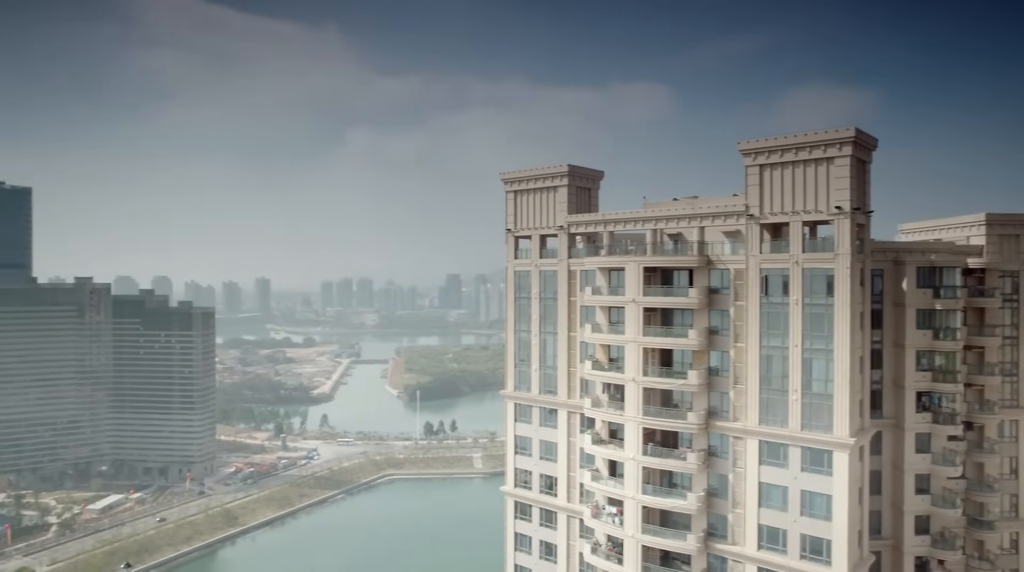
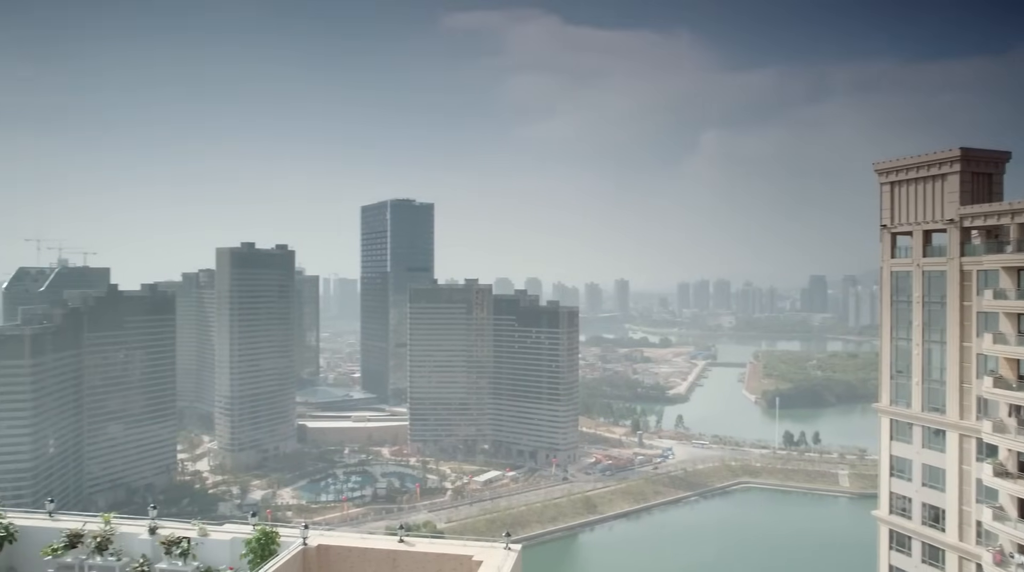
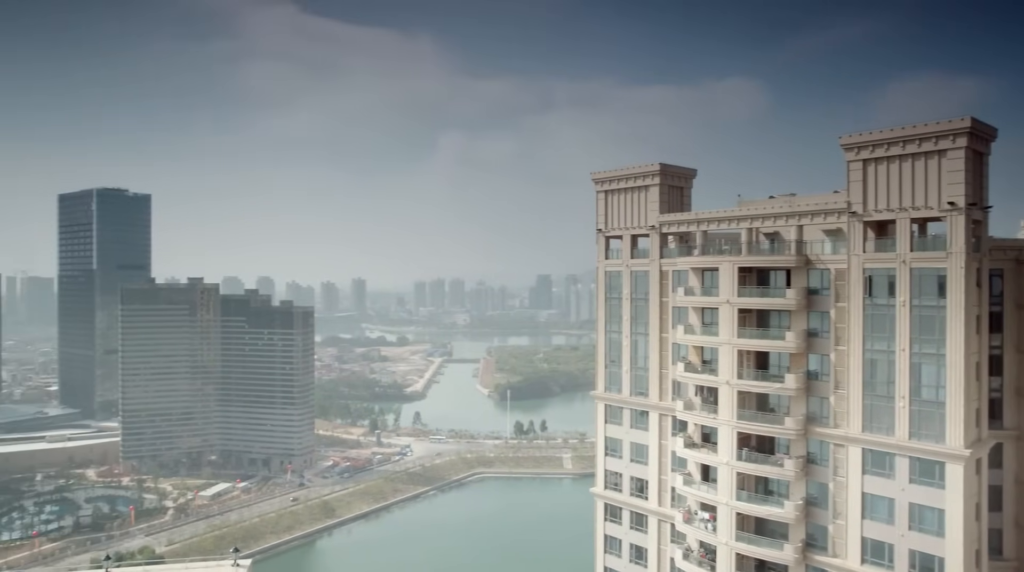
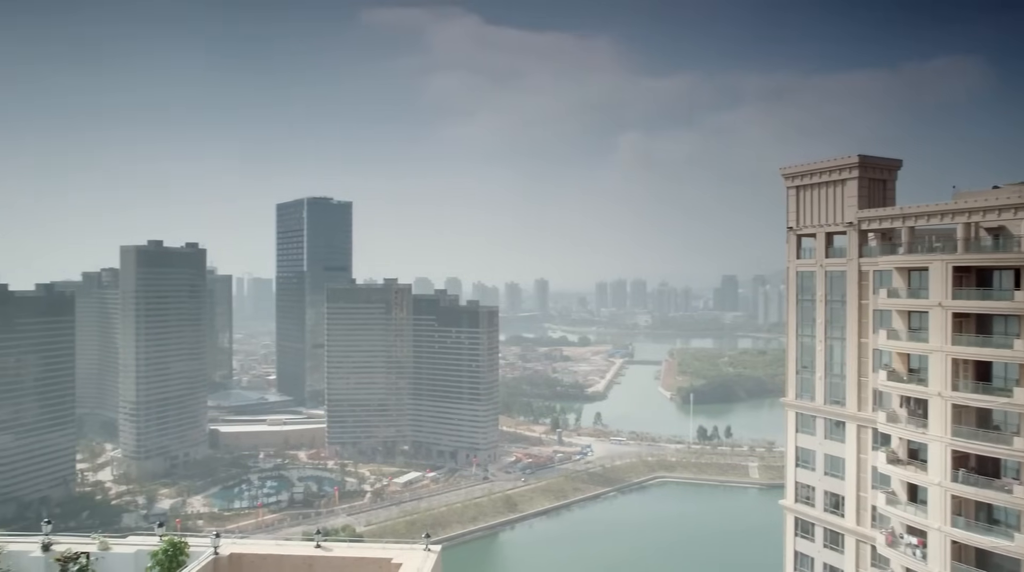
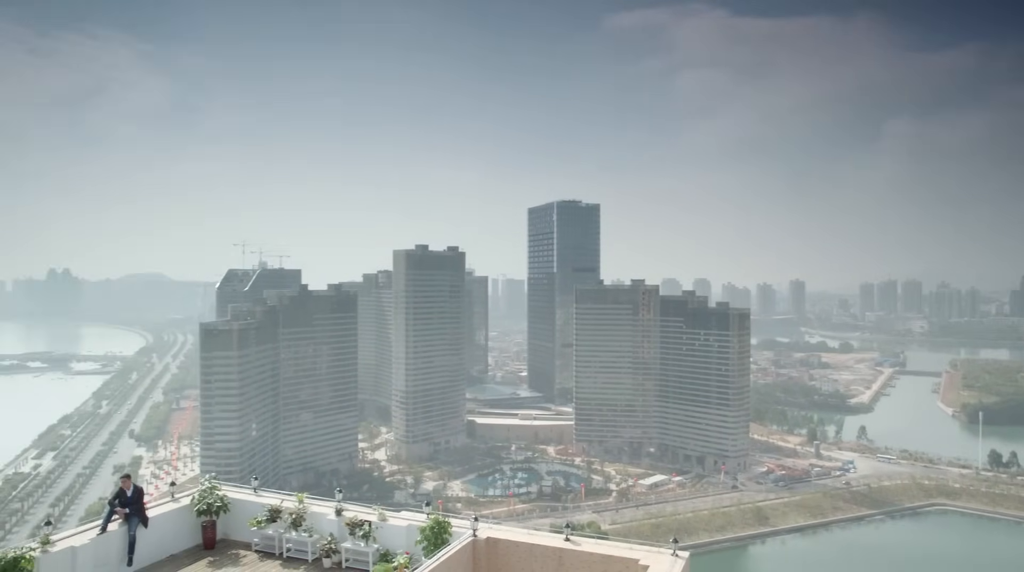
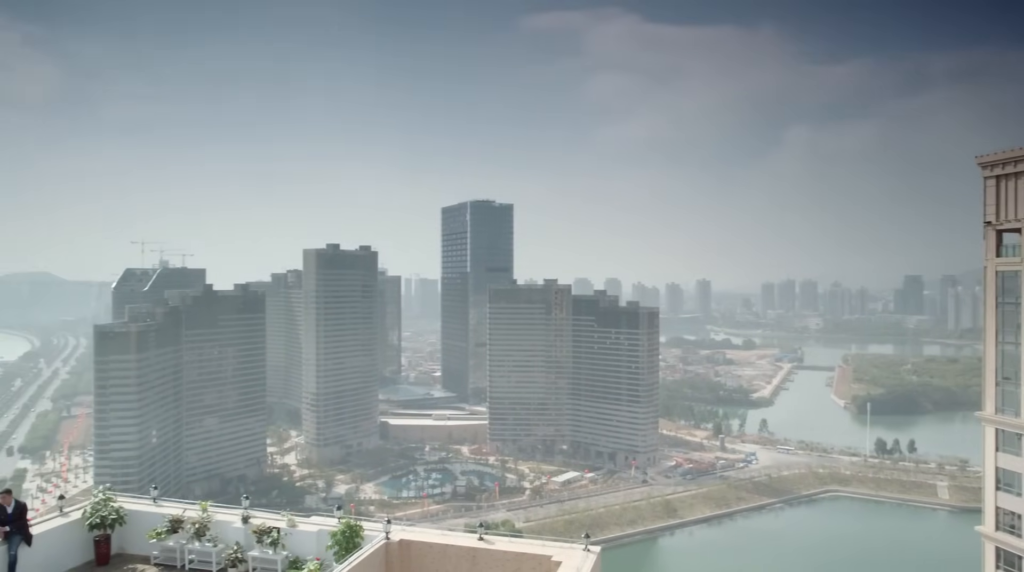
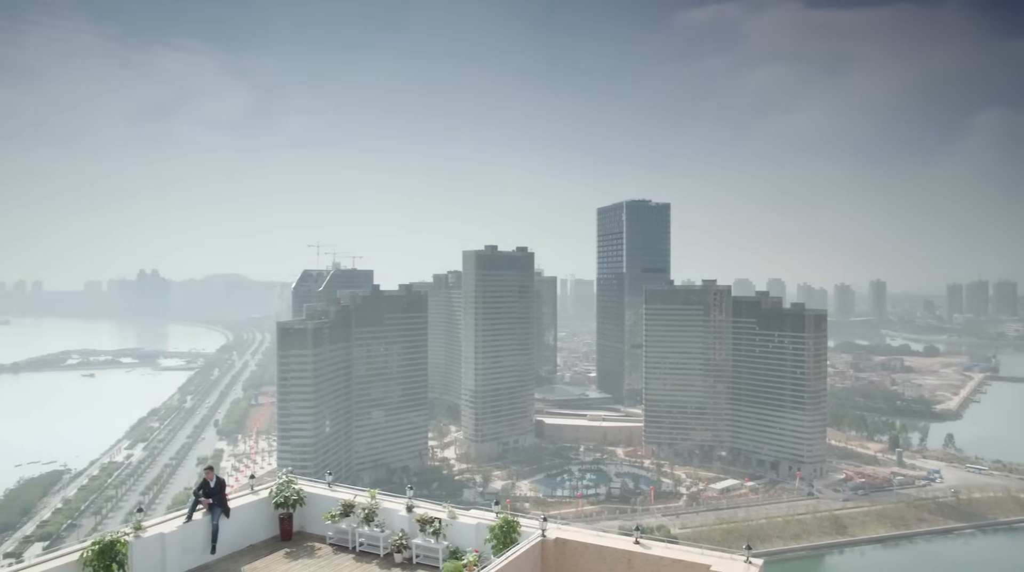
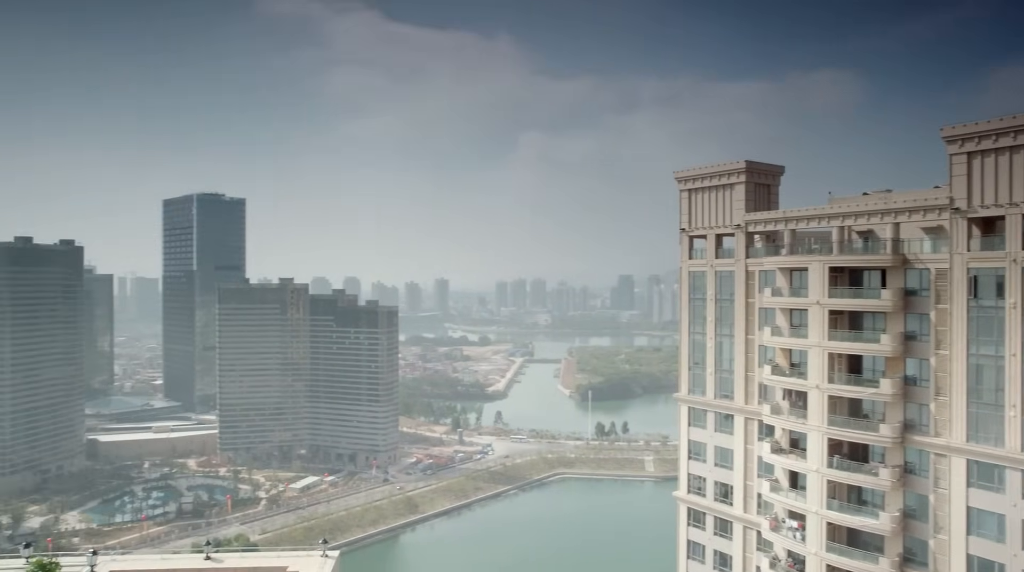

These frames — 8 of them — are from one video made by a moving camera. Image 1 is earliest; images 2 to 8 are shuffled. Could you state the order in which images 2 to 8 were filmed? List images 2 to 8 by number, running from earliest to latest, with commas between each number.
3, 8, 4, 2, 6, 5, 7
